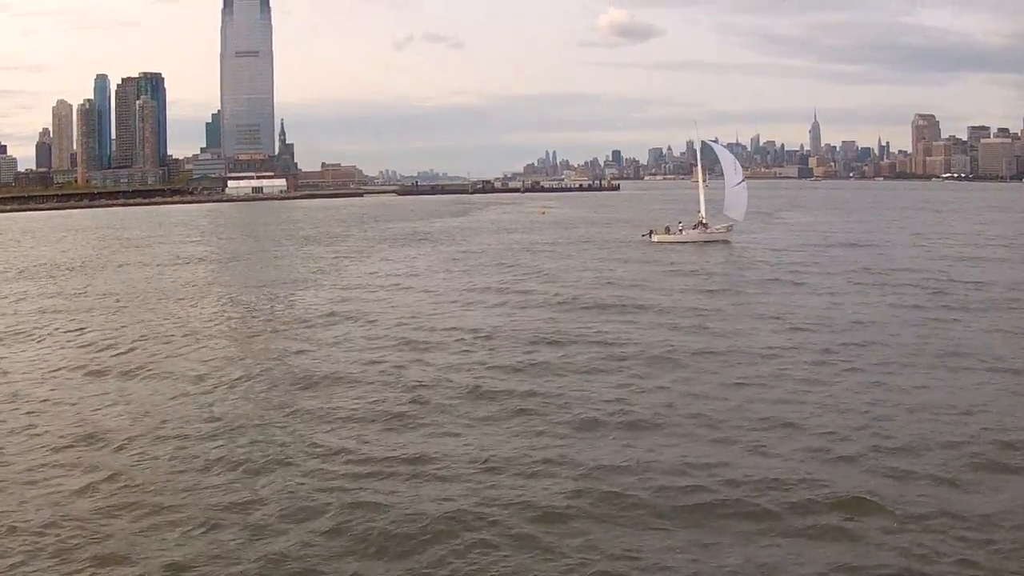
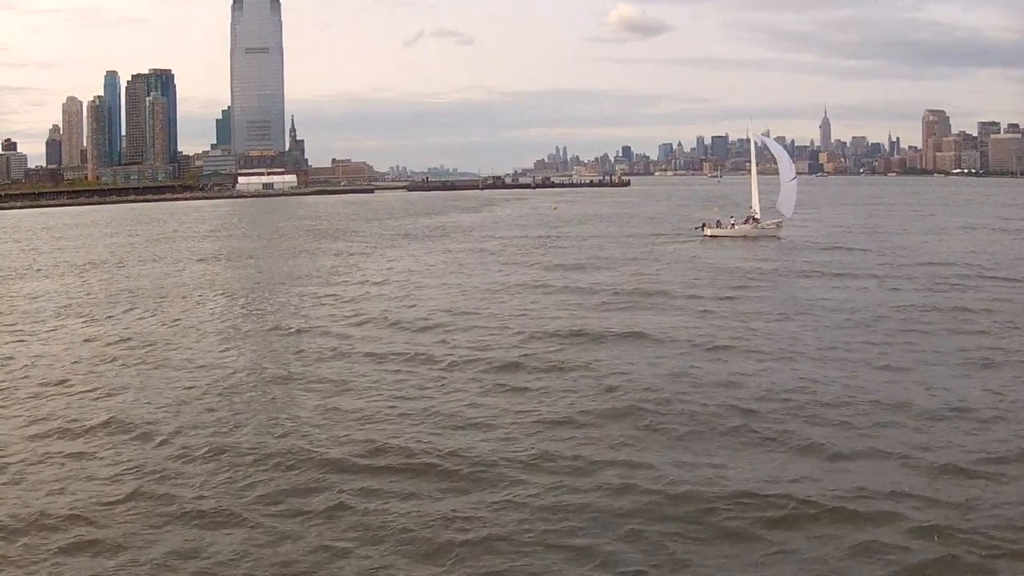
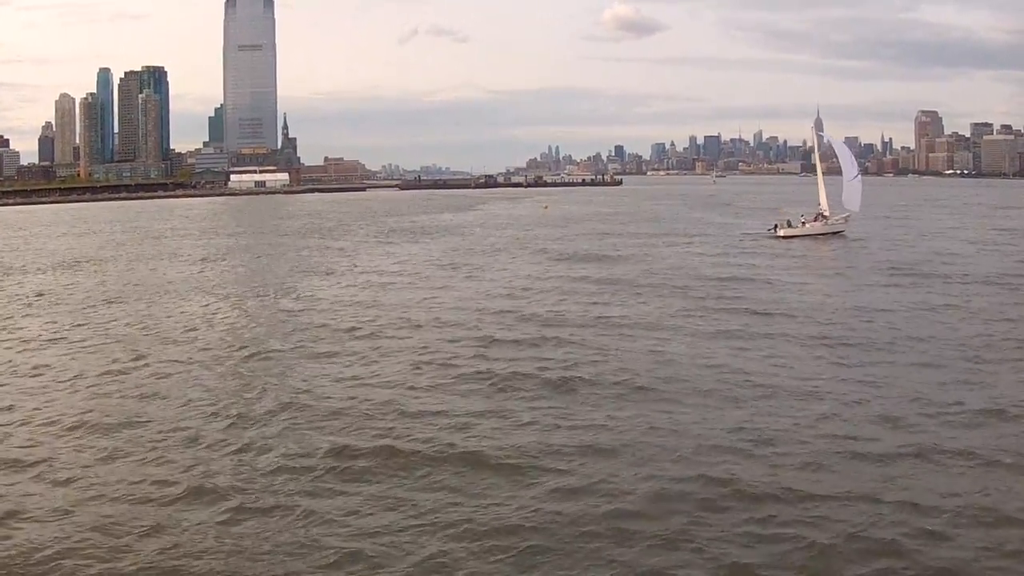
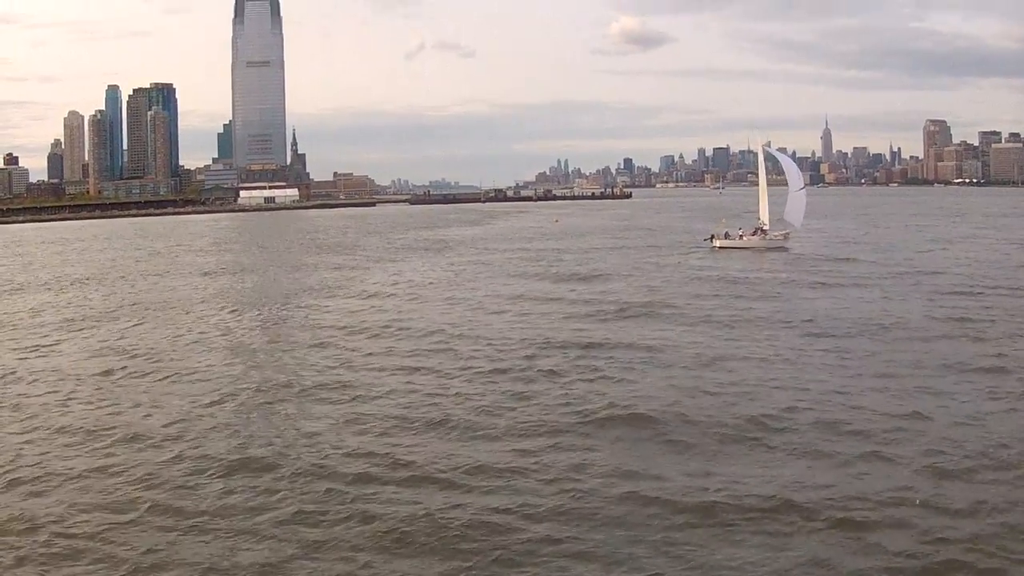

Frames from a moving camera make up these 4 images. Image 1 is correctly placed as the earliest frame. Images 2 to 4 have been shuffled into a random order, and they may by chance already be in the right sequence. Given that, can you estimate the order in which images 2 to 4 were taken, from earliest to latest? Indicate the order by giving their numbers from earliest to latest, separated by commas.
2, 4, 3
